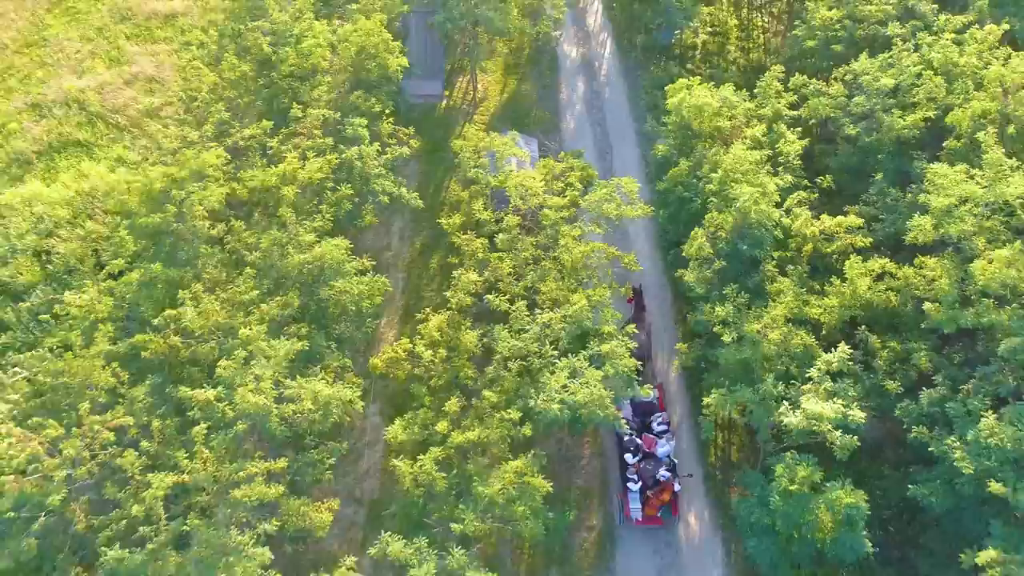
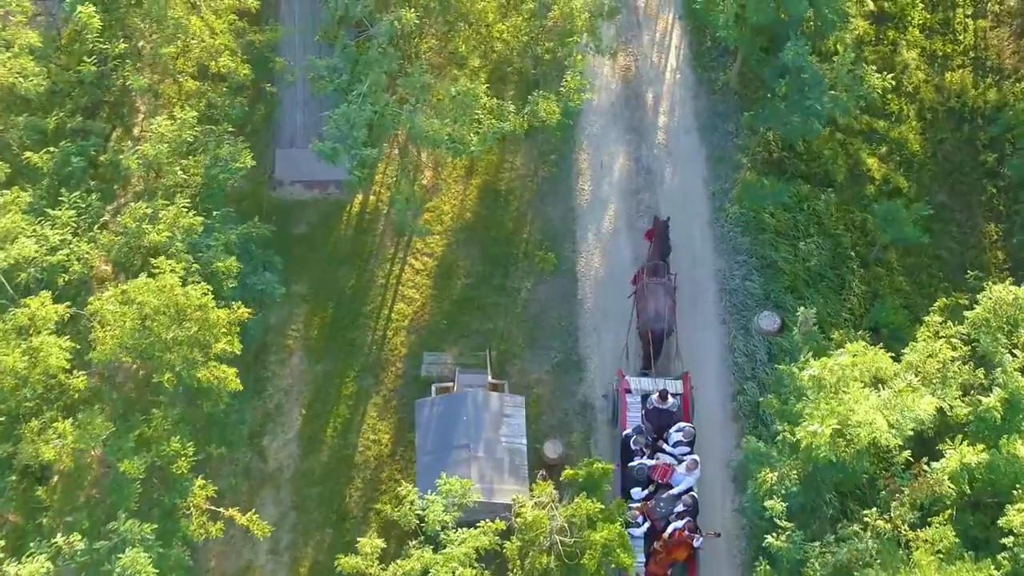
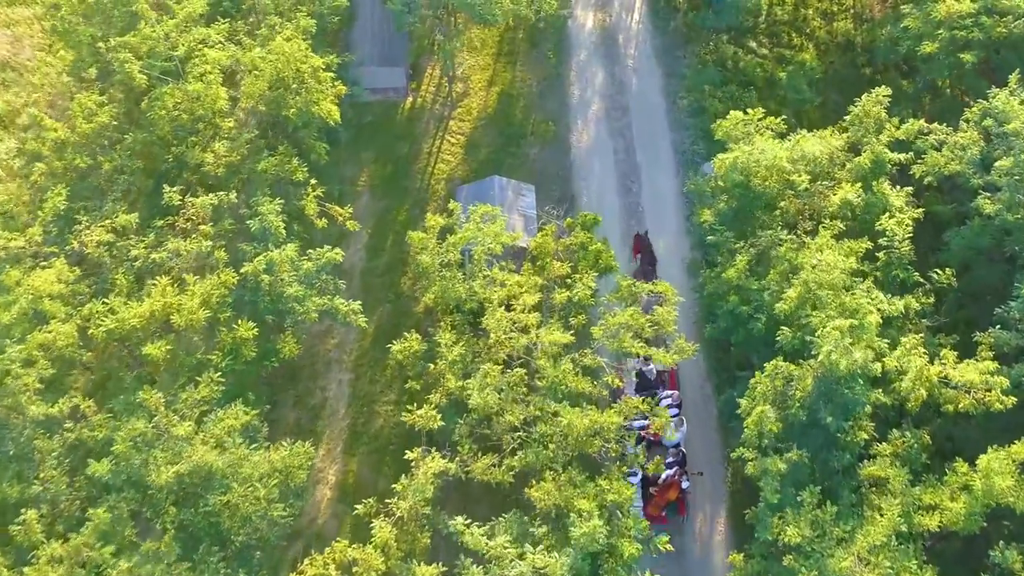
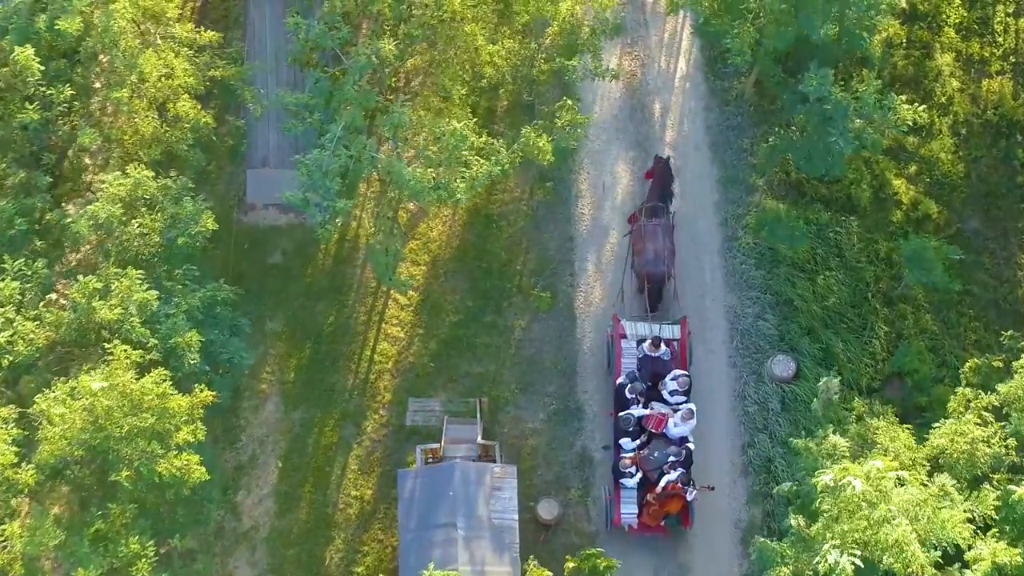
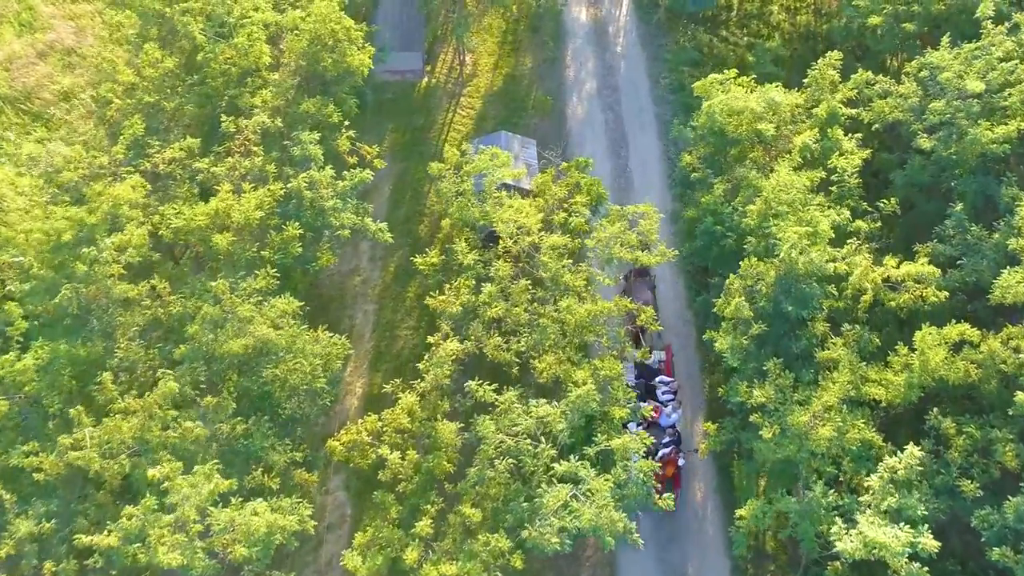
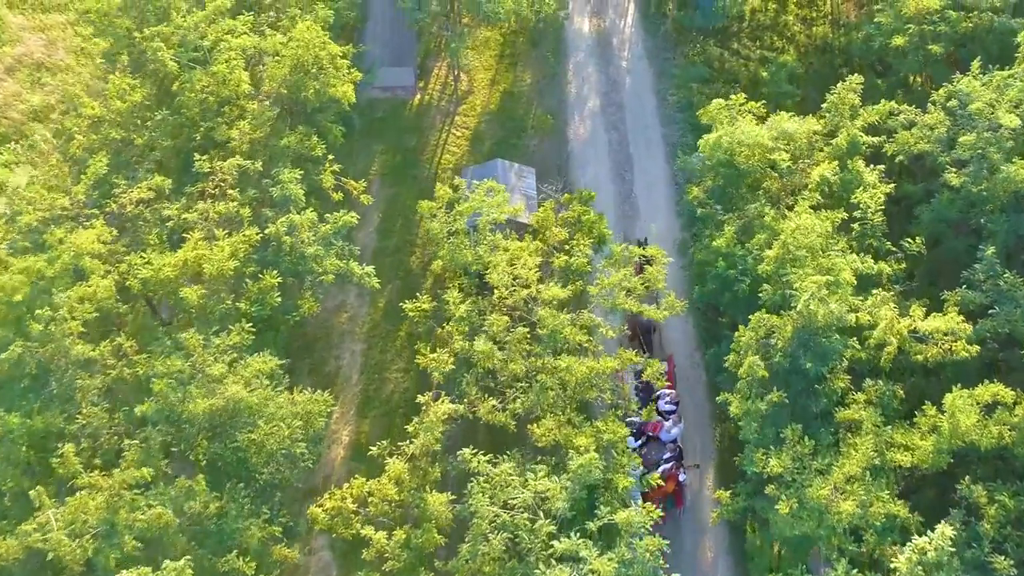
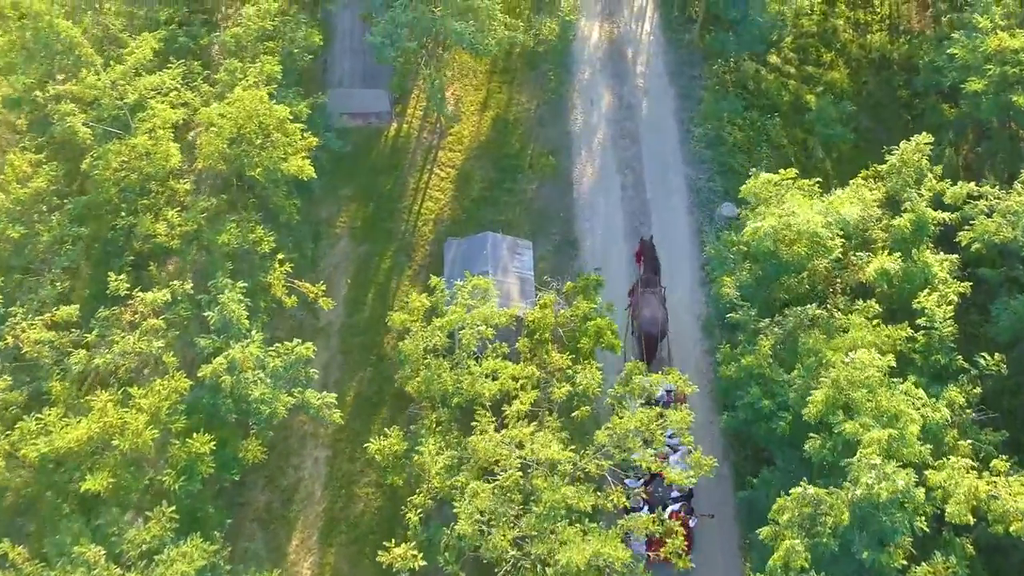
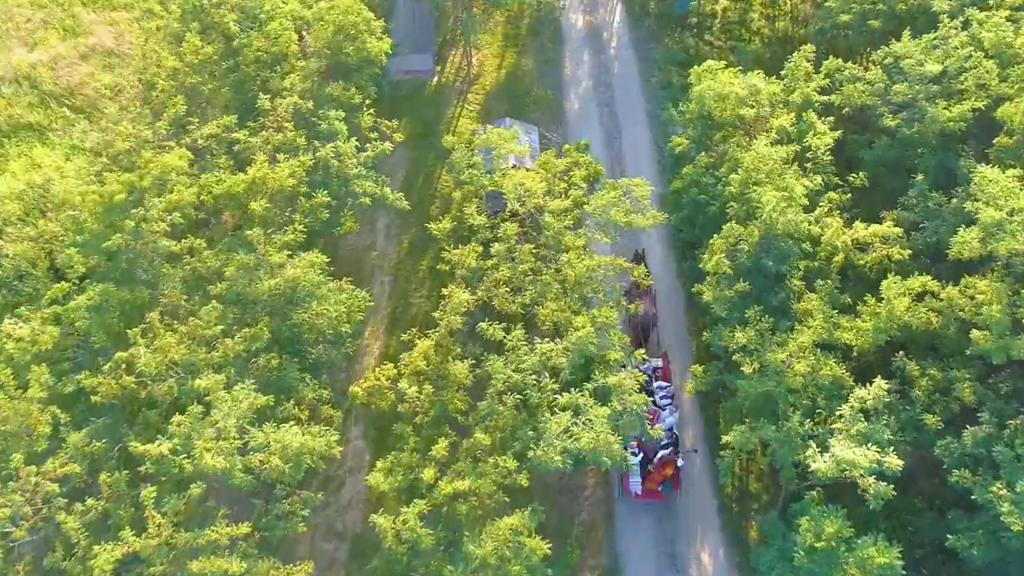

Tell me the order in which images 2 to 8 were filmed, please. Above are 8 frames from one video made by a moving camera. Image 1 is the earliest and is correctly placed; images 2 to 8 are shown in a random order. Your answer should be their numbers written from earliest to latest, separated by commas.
8, 5, 6, 3, 7, 2, 4
